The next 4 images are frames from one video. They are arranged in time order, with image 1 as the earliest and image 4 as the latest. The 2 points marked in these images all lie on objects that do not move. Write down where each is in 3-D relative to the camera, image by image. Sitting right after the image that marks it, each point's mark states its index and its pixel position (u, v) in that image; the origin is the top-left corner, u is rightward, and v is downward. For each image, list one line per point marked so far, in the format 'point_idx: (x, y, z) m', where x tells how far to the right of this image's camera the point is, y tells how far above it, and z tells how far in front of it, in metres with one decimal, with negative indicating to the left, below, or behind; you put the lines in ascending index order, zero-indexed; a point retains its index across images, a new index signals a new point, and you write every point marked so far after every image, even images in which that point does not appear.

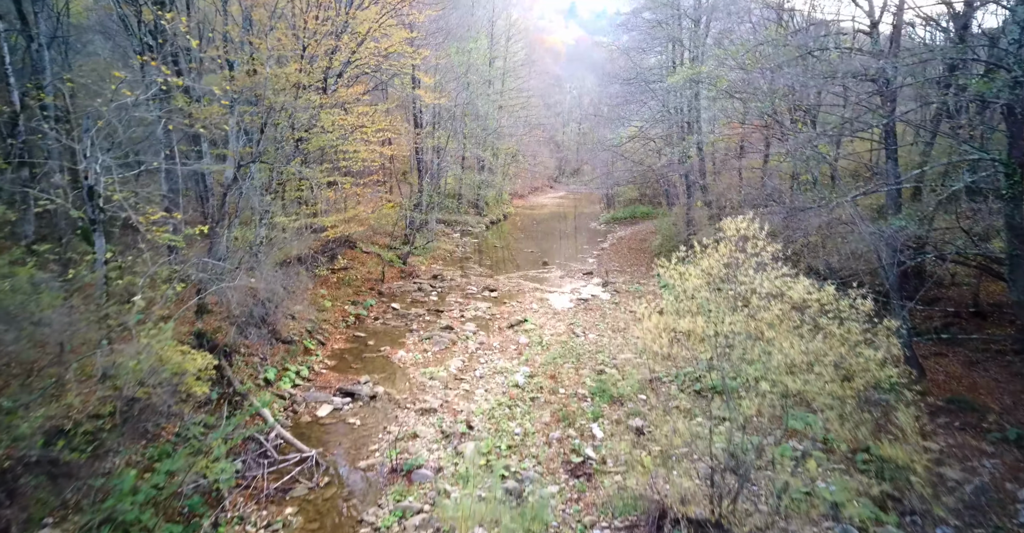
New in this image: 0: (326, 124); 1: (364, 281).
0: (-3.8, +2.8, +11.8) m
1: (-4.1, -0.4, +15.9) m
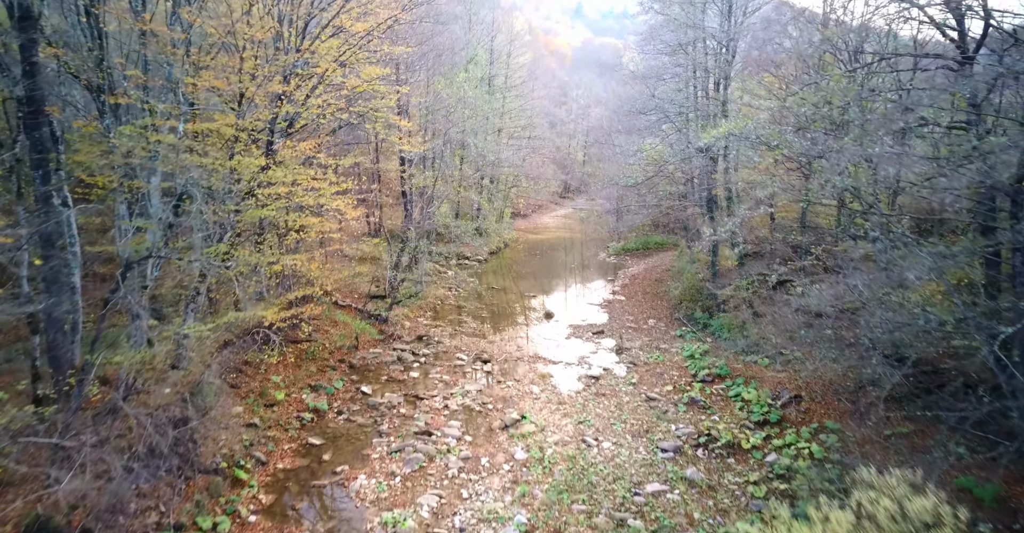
0: (-3.9, +1.3, +9.3) m
1: (-4.2, -2.0, +13.4) m
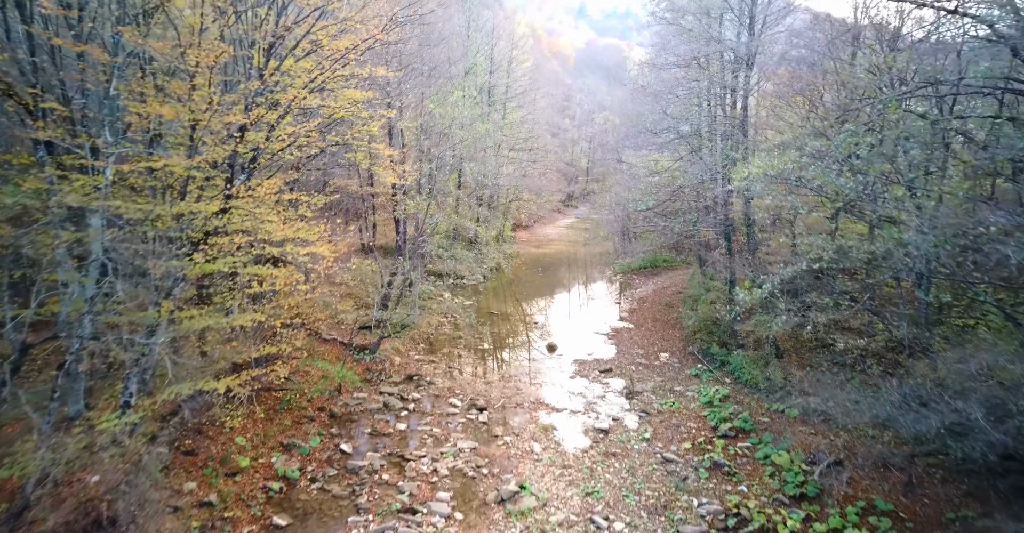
0: (-3.9, +0.5, +8.0) m
1: (-4.2, -2.8, +12.0) m
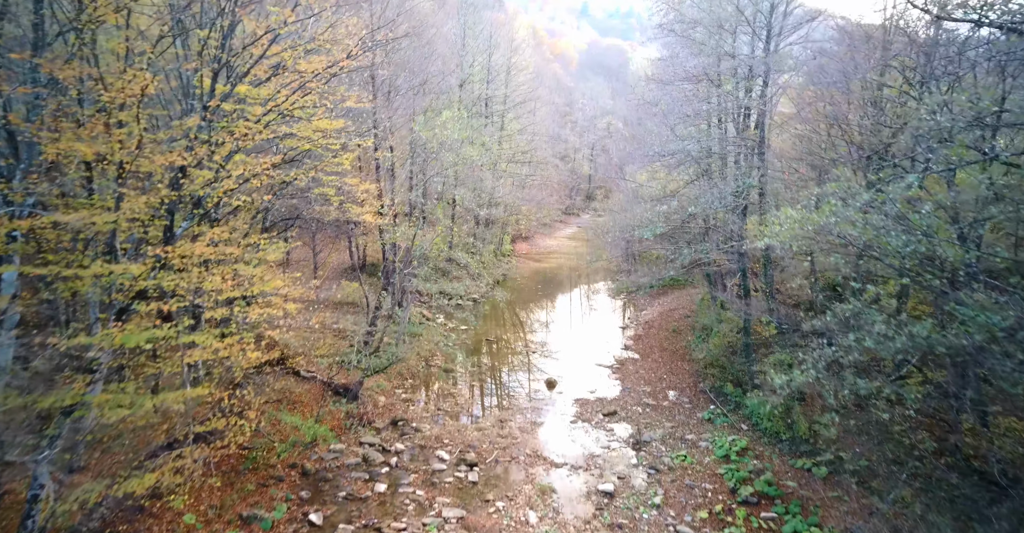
0: (-4.1, -0.2, +6.7) m
1: (-4.3, -3.6, +10.7) m
